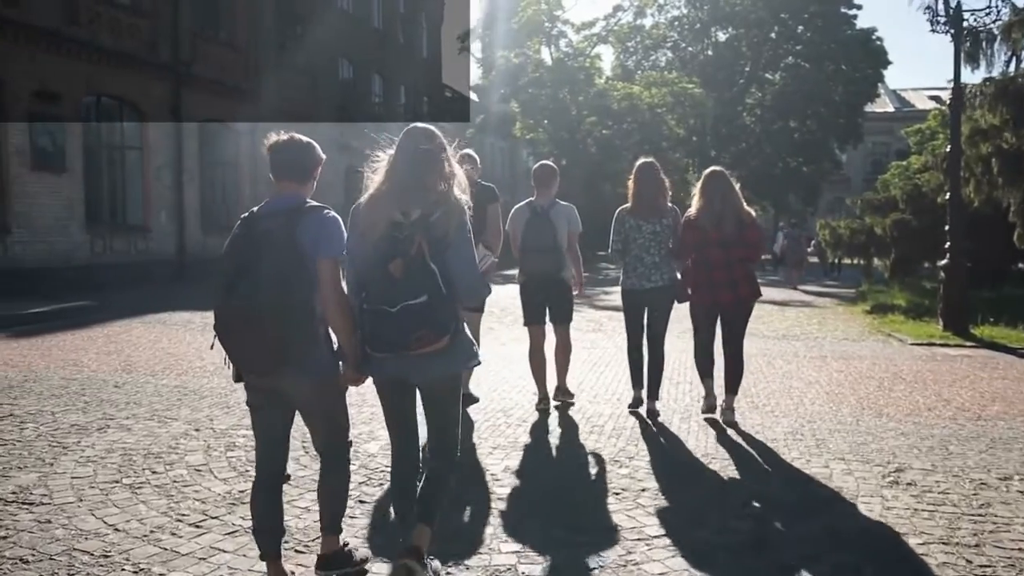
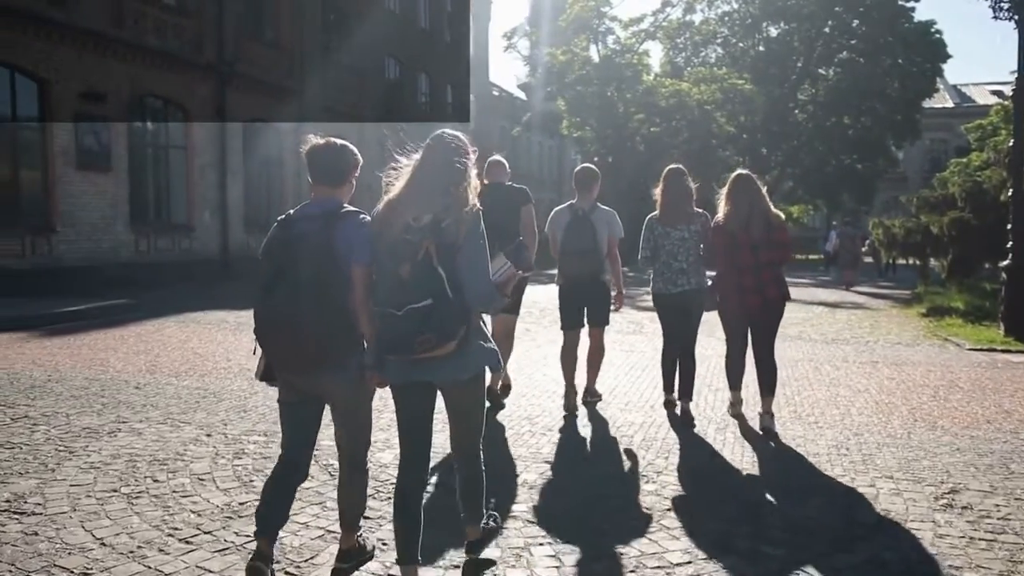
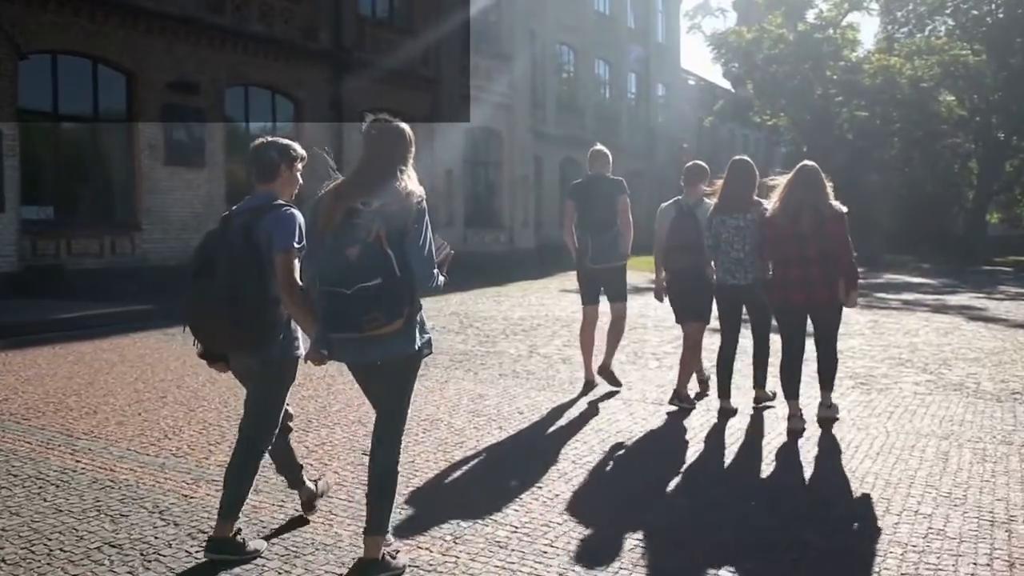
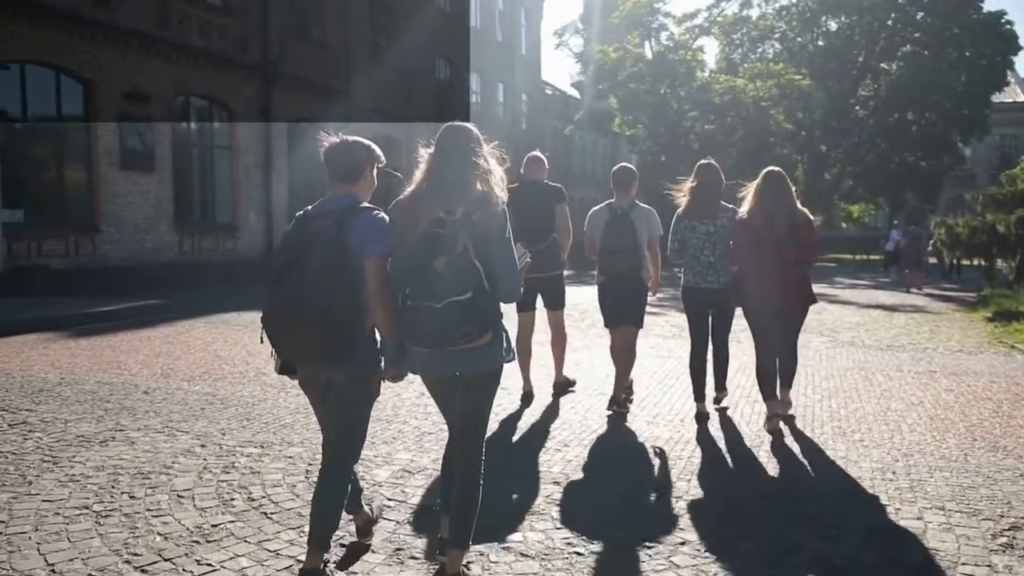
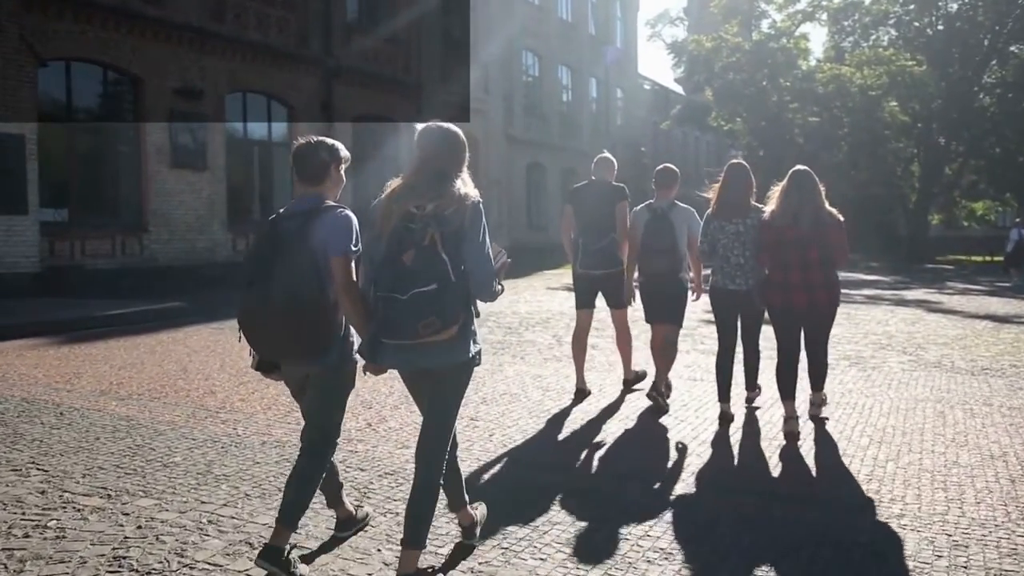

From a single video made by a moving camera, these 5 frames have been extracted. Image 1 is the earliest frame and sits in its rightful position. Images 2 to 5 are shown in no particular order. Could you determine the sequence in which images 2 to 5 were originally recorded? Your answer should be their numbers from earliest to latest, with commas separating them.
2, 4, 5, 3
